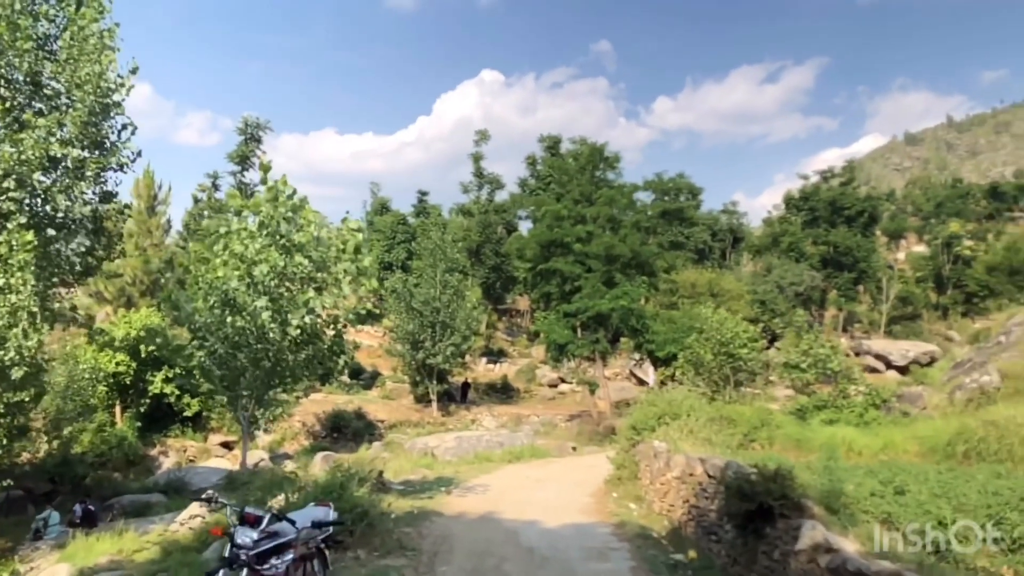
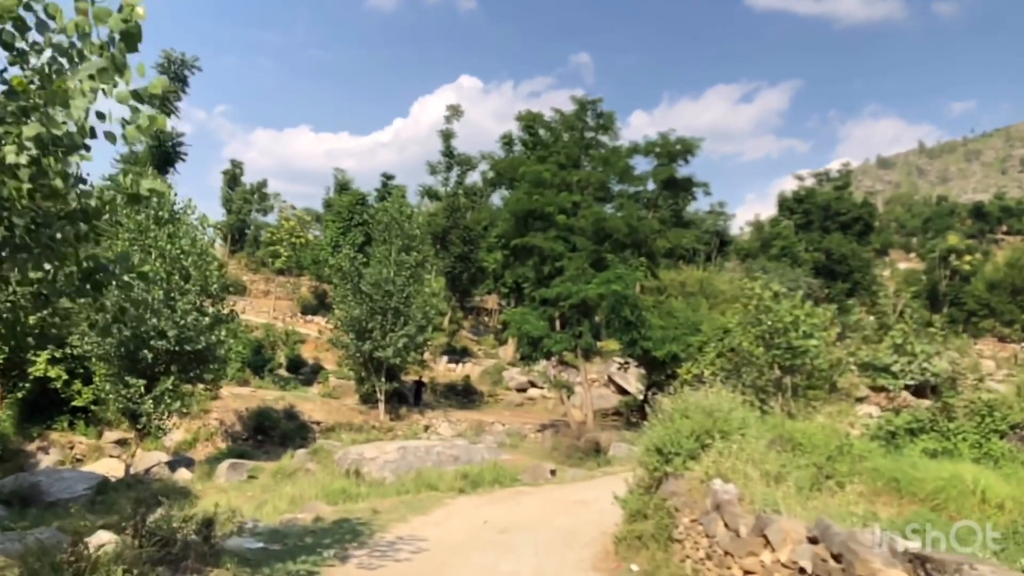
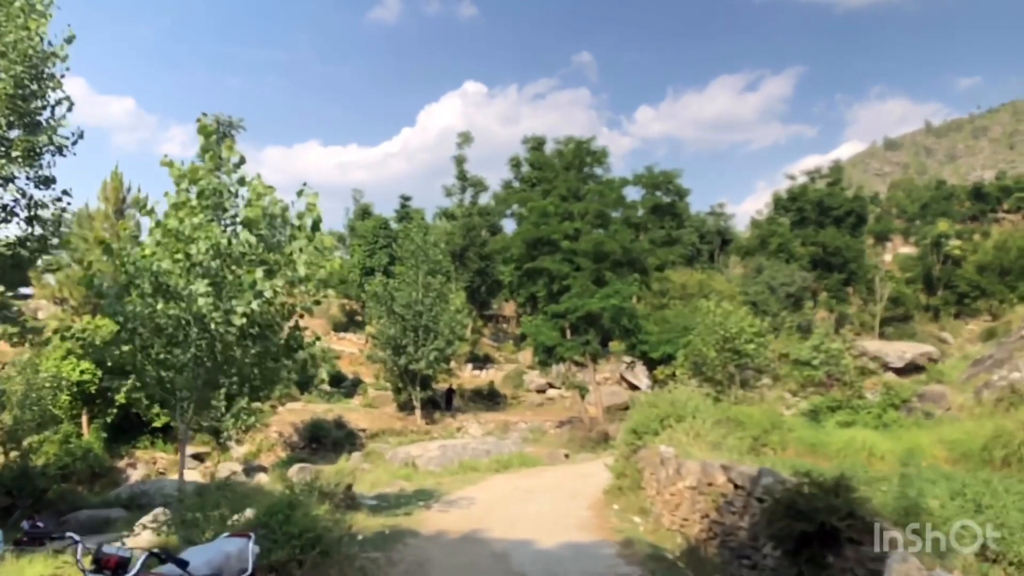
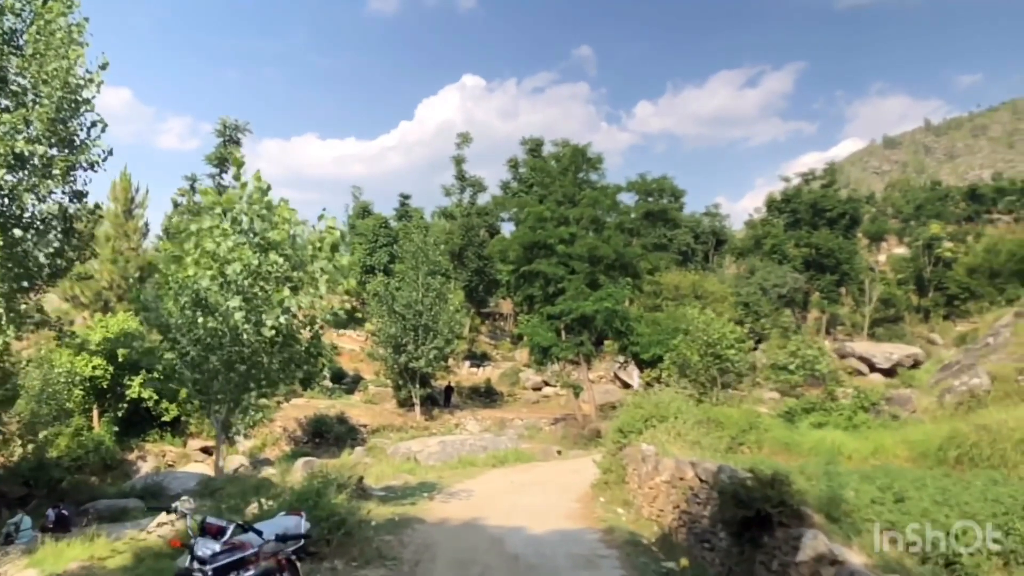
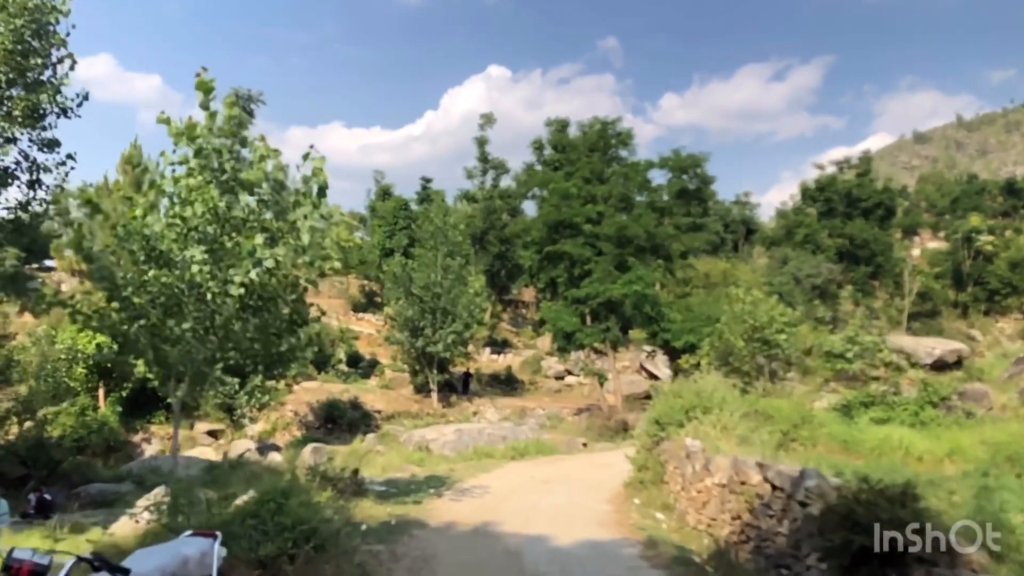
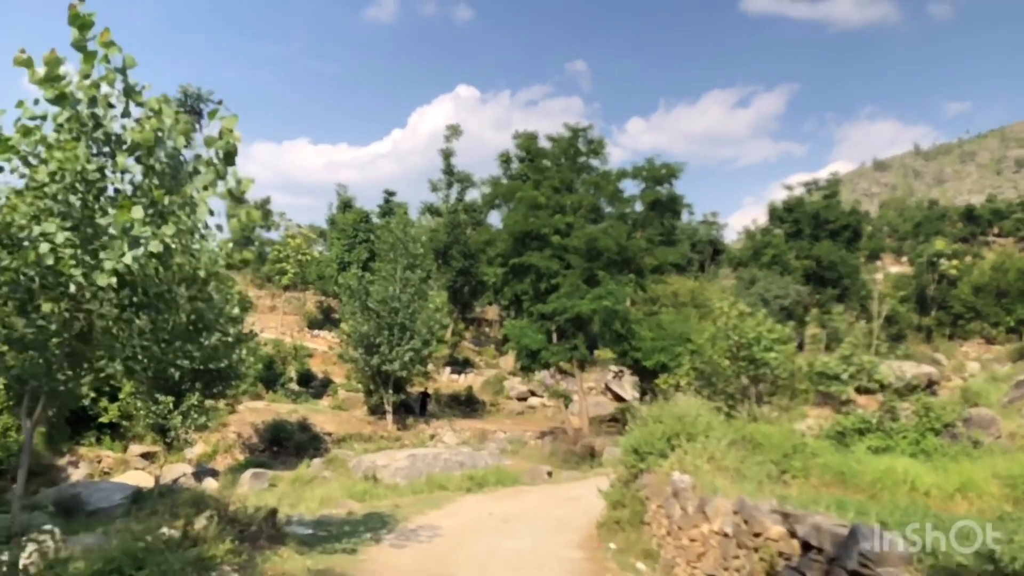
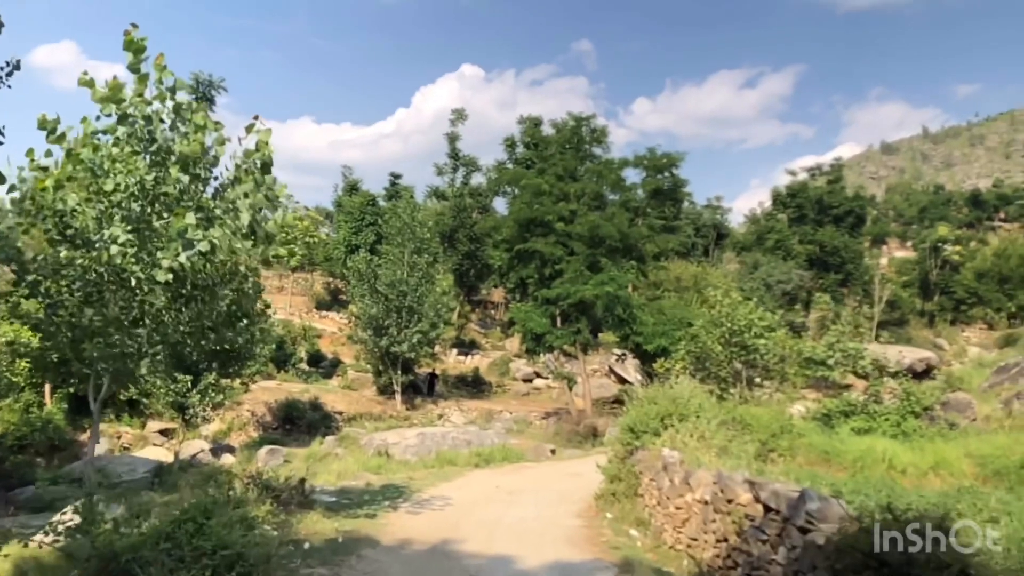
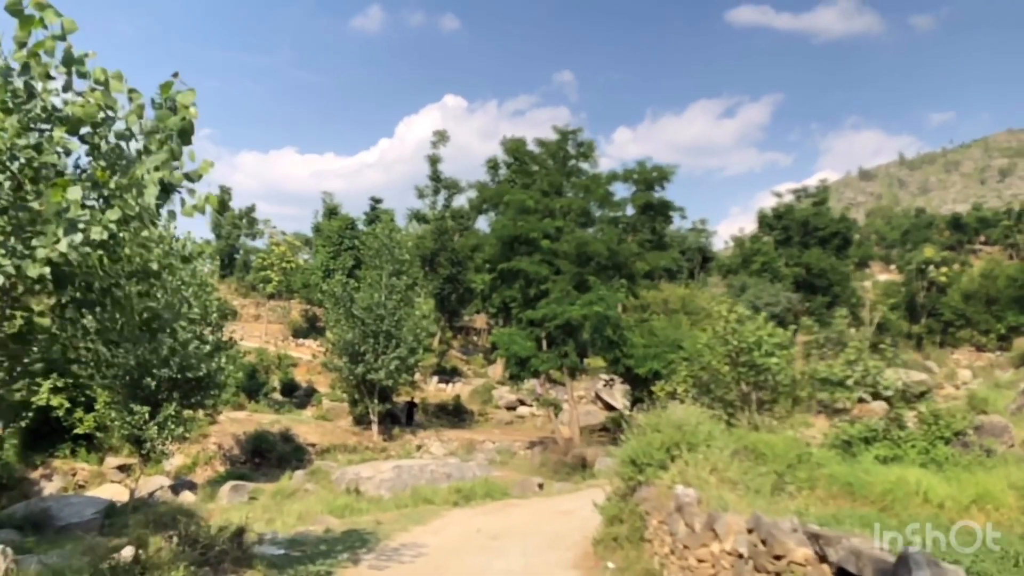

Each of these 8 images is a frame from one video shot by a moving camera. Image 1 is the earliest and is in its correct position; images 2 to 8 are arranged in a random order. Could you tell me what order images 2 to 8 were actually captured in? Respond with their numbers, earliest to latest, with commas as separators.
4, 3, 5, 7, 6, 8, 2
